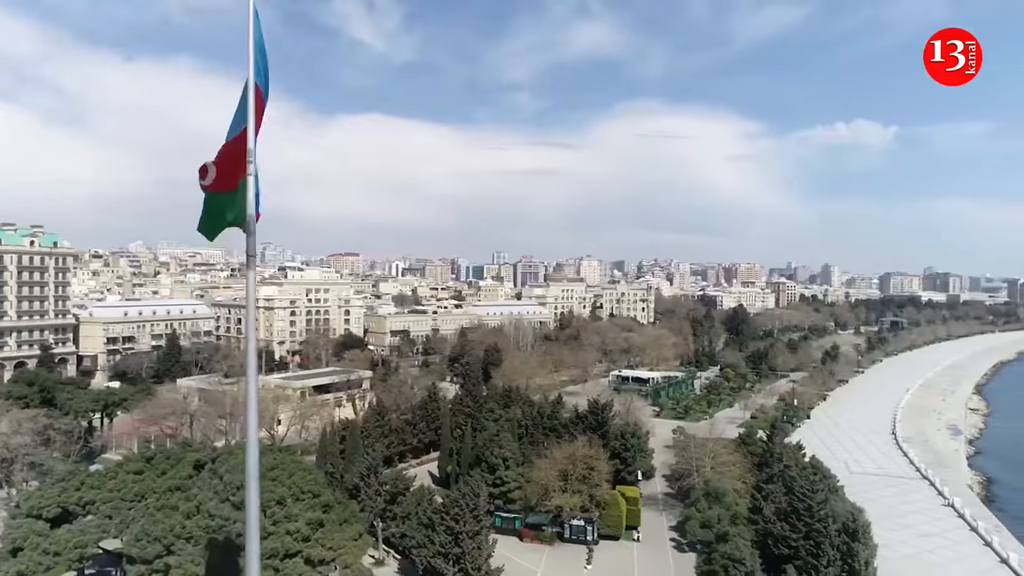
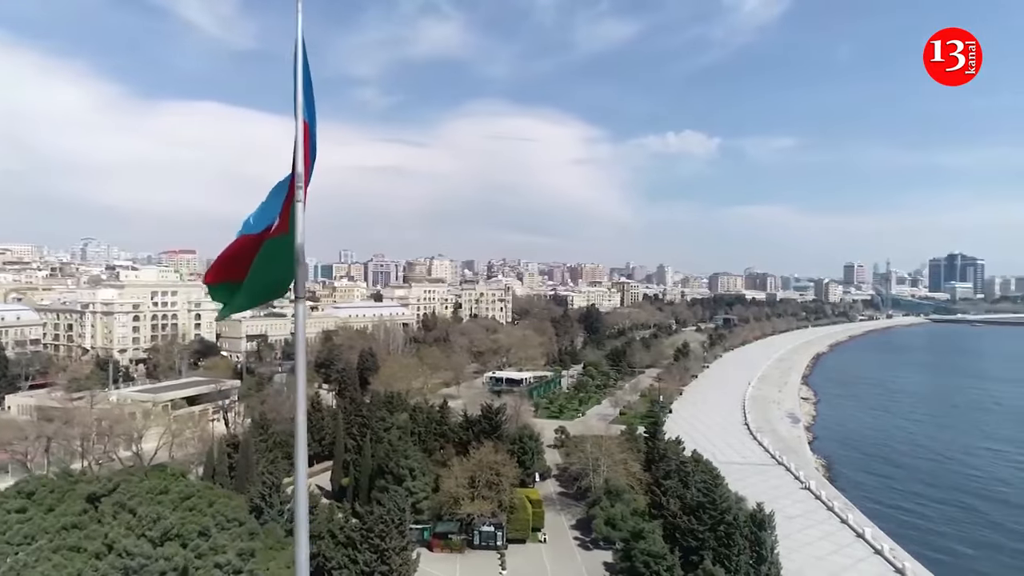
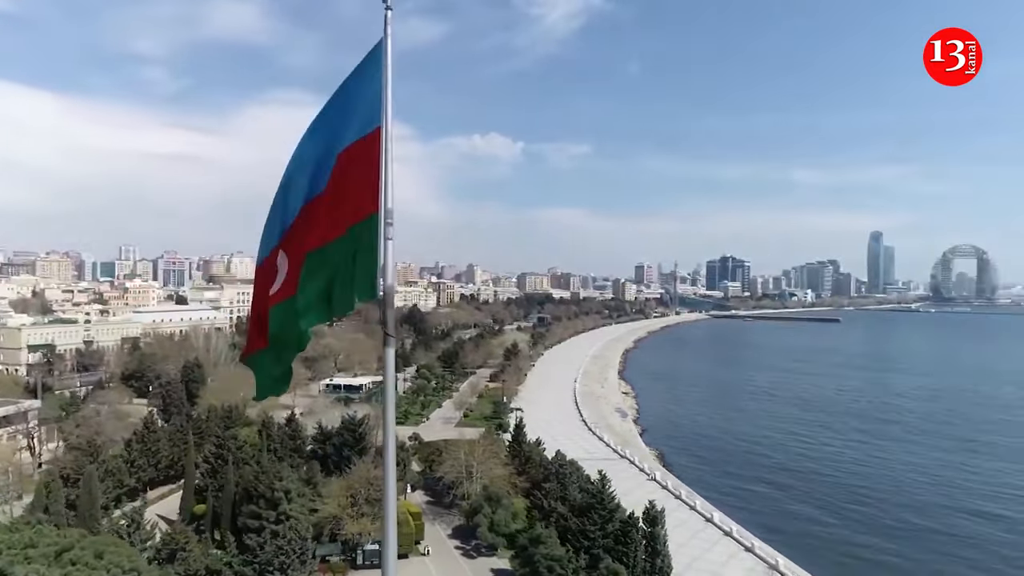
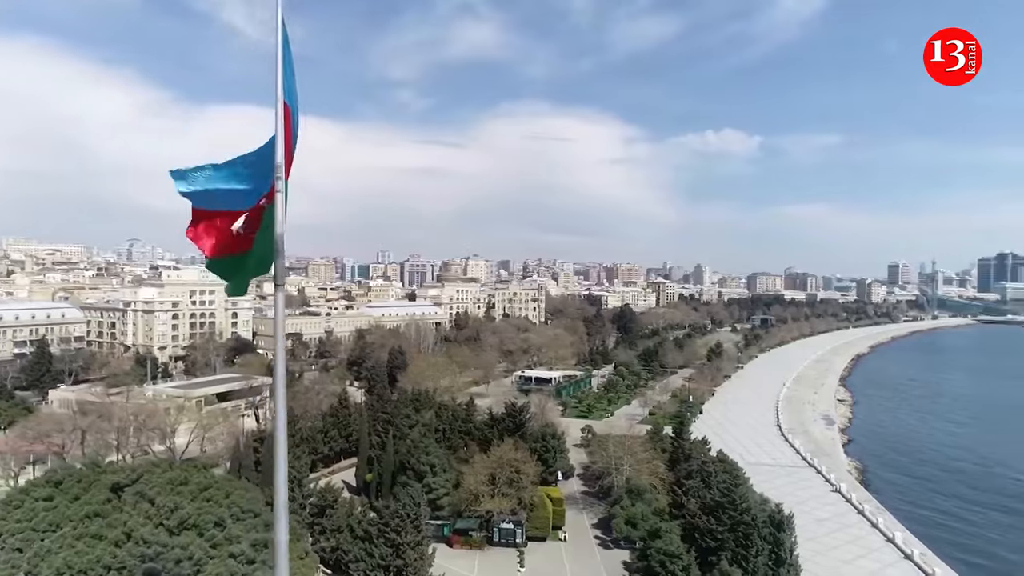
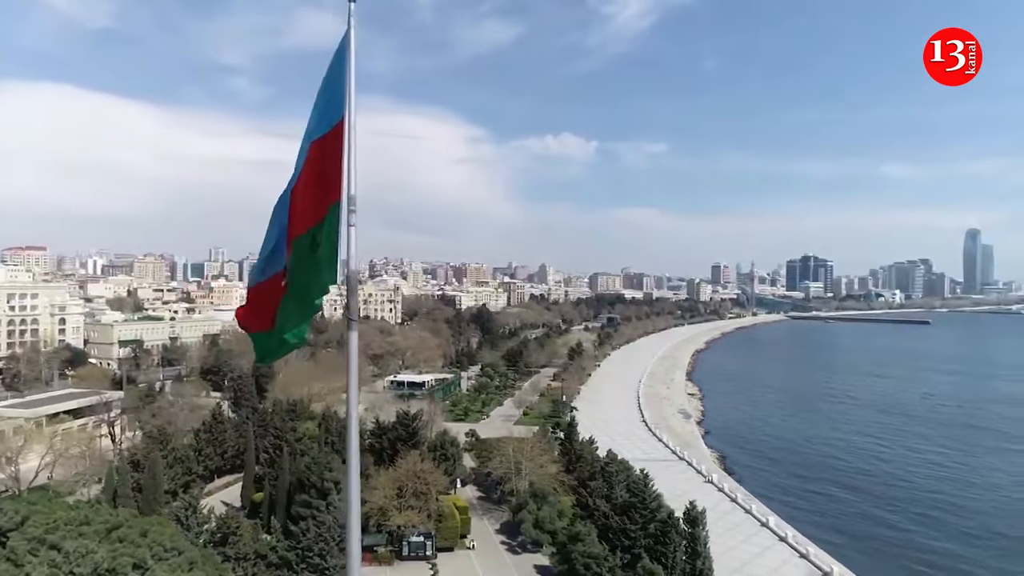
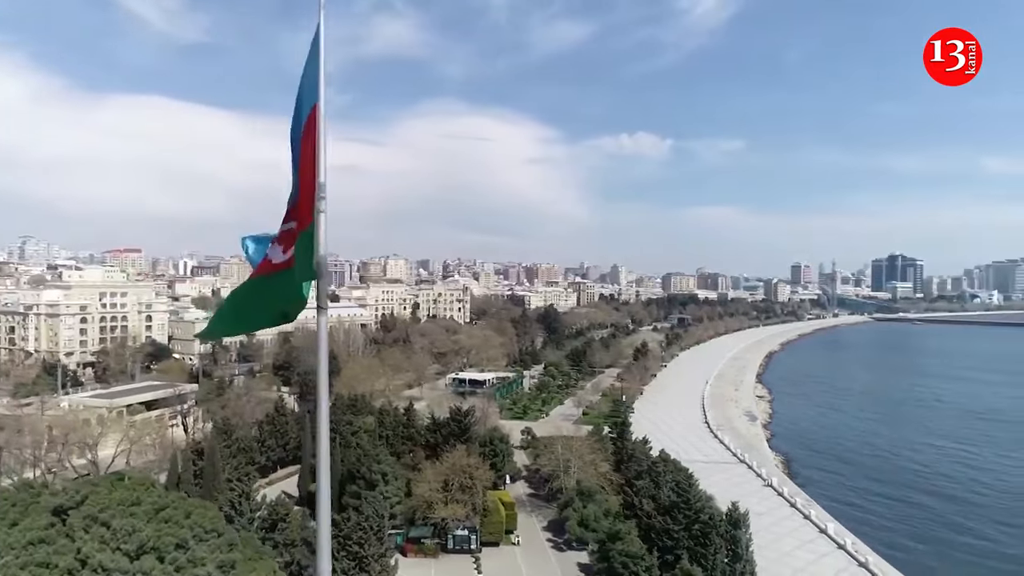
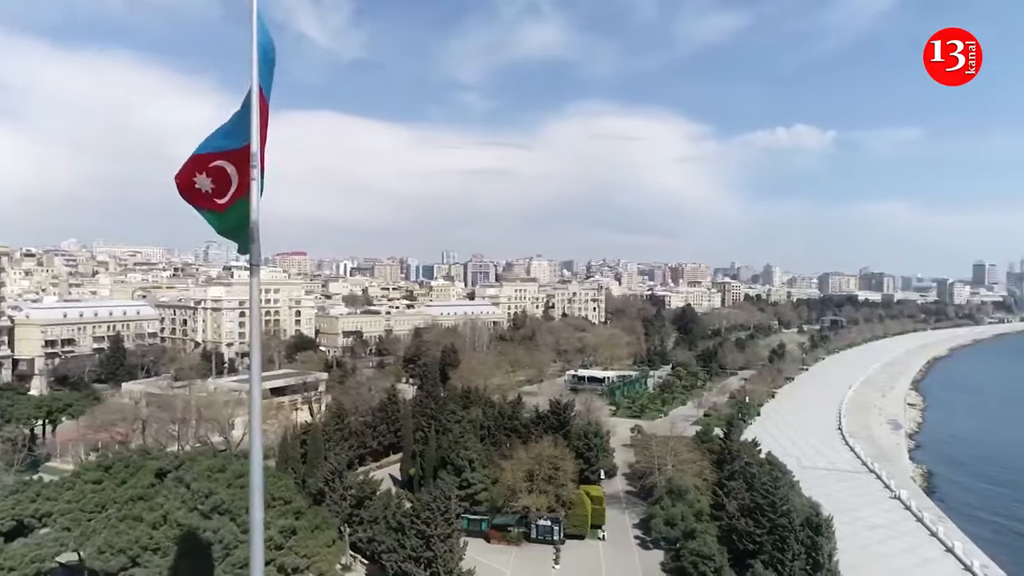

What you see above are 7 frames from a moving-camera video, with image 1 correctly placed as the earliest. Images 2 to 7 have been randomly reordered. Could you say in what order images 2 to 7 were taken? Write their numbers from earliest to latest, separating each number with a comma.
7, 4, 2, 6, 5, 3
